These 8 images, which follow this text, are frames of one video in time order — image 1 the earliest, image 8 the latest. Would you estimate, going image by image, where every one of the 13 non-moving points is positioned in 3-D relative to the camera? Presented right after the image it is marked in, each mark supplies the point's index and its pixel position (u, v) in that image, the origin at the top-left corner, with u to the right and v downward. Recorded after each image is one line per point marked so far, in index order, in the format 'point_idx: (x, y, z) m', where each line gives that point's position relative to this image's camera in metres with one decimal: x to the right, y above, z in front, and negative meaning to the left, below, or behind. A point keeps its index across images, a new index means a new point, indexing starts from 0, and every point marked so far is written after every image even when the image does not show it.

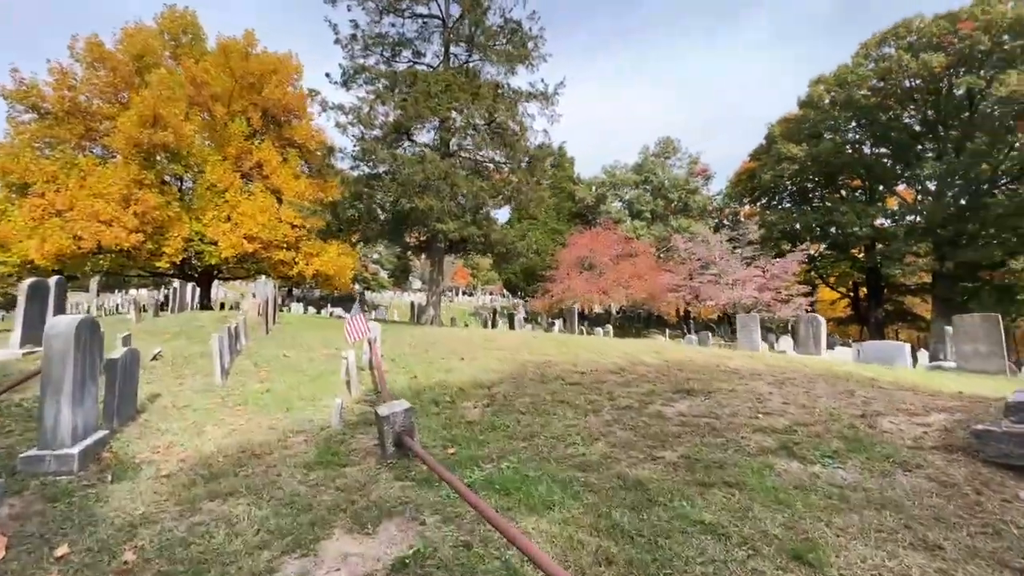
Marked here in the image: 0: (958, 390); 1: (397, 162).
0: (+5.9, -1.3, +5.6) m
1: (-3.7, +4.3, +14.4) m
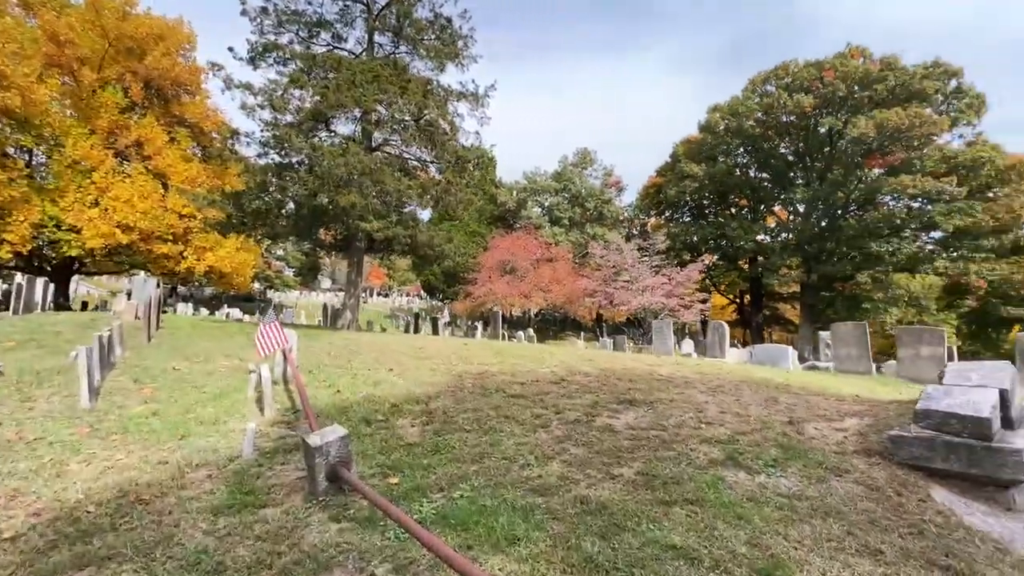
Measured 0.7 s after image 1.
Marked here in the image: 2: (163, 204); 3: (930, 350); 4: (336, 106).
0: (+5.0, -1.6, +6.4) m
1: (-5.9, +4.2, +13.2) m
2: (-15.6, +3.6, +19.7) m
3: (+9.7, -1.4, +10.0) m
4: (-5.5, +5.6, +13.4) m
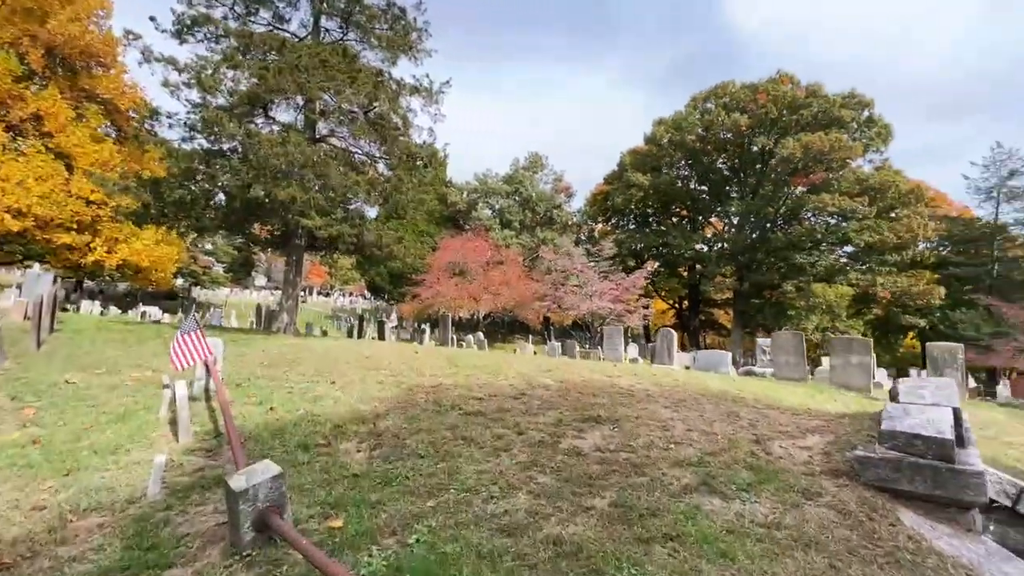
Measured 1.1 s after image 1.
0: (+4.4, -1.8, +6.5) m
1: (-7.2, +4.2, +12.0) m
2: (-17.6, +3.8, +17.3) m
3: (+8.6, -1.8, +10.7) m
4: (-6.8, +5.6, +12.3) m
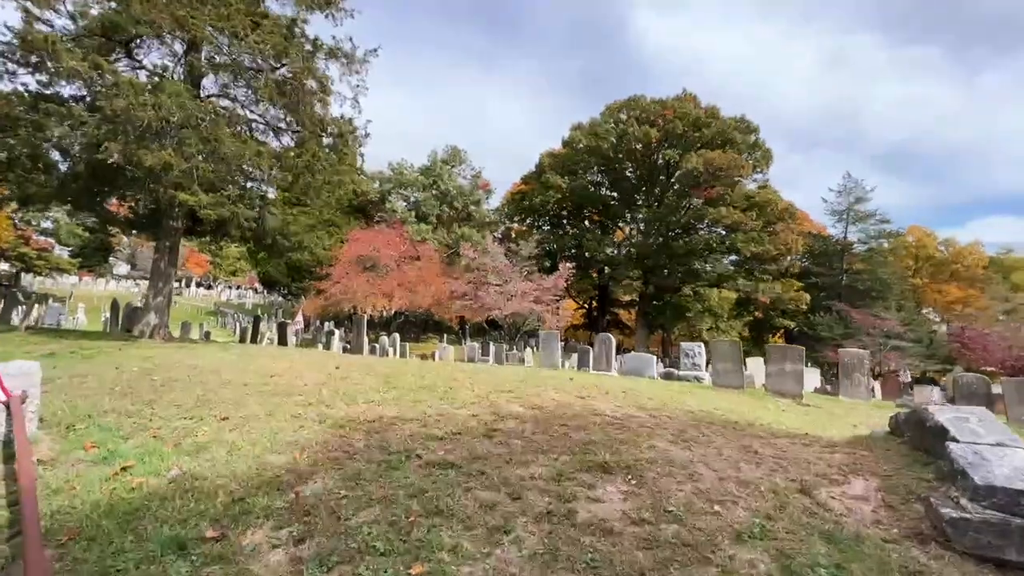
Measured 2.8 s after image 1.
0: (+3.9, -2.0, +6.1) m
1: (-8.4, +4.3, +9.0) m
2: (-19.7, +4.2, +12.1) m
3: (+7.2, -2.0, +11.1) m
4: (-8.0, +5.7, +9.4) m
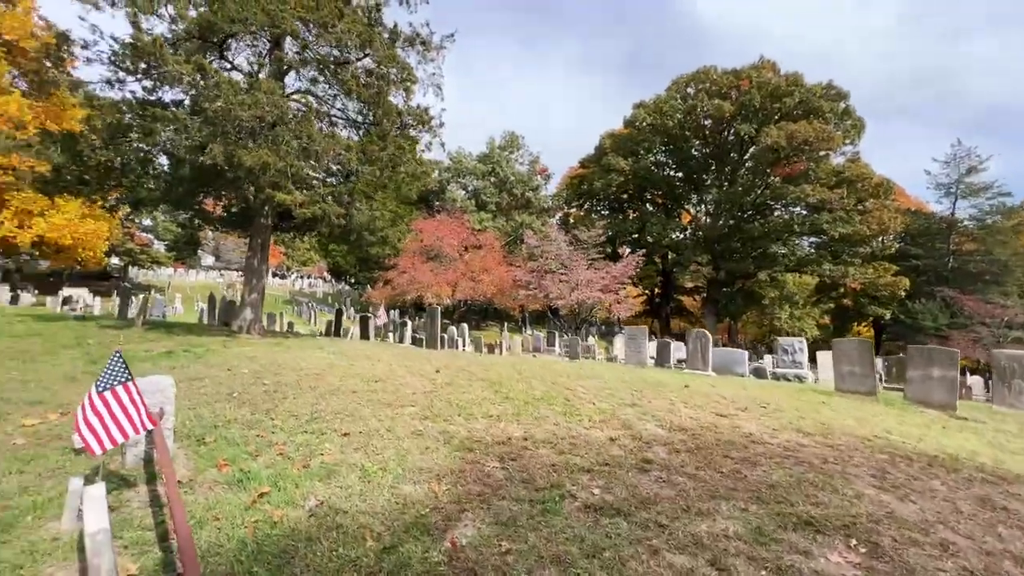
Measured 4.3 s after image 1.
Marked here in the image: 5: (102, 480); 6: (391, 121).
0: (+5.5, -2.0, +4.9) m
1: (-6.4, +4.3, +9.1) m
2: (-17.3, +4.2, +13.5) m
3: (+9.4, -1.8, +9.4) m
4: (-6.0, +5.7, +9.4) m
5: (-3.6, -1.7, +3.8) m
6: (-3.2, +4.4, +11.3) m
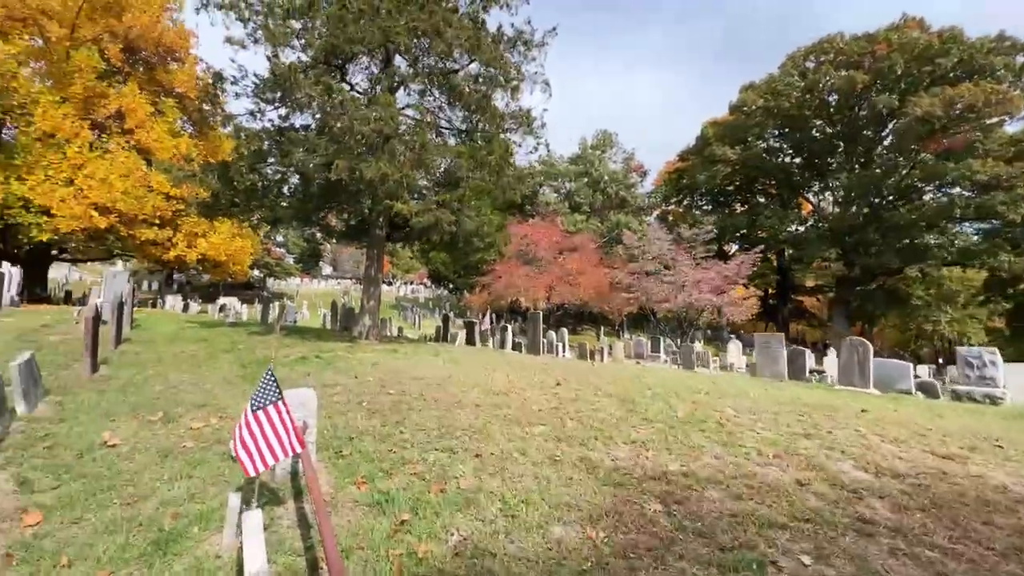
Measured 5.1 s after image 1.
0: (+6.9, -1.9, +3.0) m
1: (-4.0, +4.1, +9.6) m
2: (-13.7, +3.8, +16.2) m
3: (+11.6, -1.8, +6.7) m
4: (-3.6, +5.5, +9.8) m
5: (-2.3, -1.8, +3.9) m
6: (-0.4, +4.2, +11.1) m
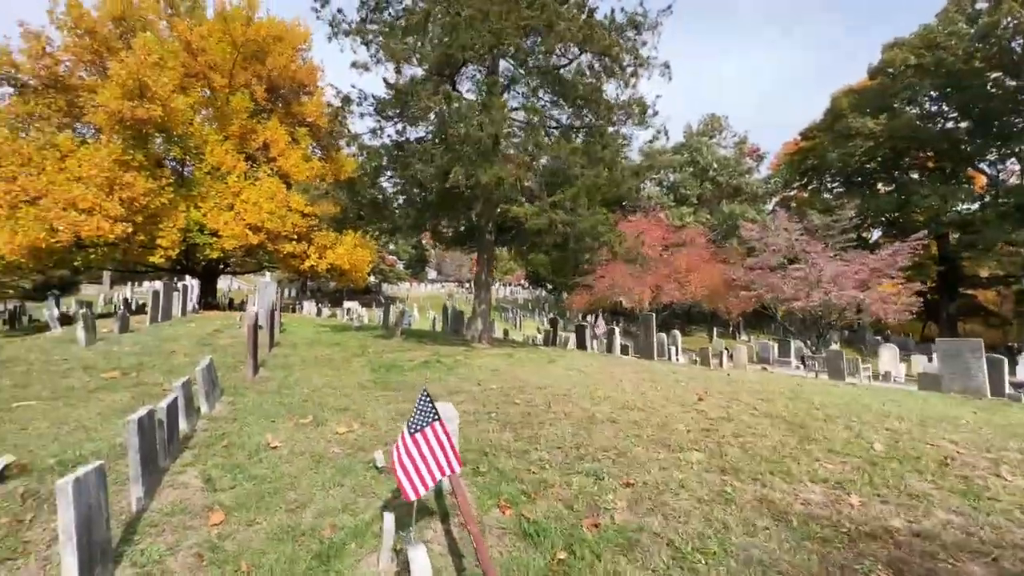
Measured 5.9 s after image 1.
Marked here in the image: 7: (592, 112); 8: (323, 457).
0: (+7.9, -1.8, +0.9) m
1: (-1.5, +4.0, +9.8) m
2: (-9.5, +3.5, +18.3) m
3: (+13.2, -1.6, +3.4) m
4: (-1.0, +5.4, +9.9) m
5: (-0.9, -2.0, +3.8) m
6: (+2.4, +4.1, +10.5) m
7: (+2.0, +4.4, +10.6) m
8: (-2.2, -2.0, +5.0) m
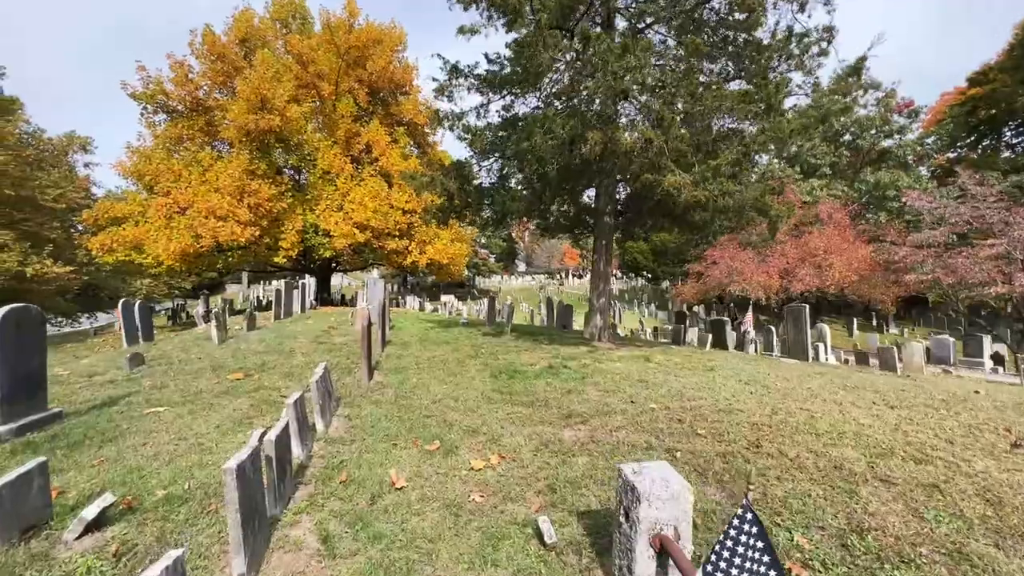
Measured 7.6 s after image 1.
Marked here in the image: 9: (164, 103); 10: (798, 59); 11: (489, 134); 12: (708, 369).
0: (+8.6, -1.7, -2.3) m
1: (+1.1, +4.1, +8.1) m
2: (-5.0, +3.6, +18.1) m
3: (+14.4, -1.2, -0.9) m
4: (+1.5, +5.6, +8.1) m
5: (+0.6, -1.9, +2.3) m
6: (+5.0, +4.4, +8.0) m
7: (+4.7, +4.6, +8.3) m
8: (-0.4, -1.9, +3.8) m
9: (-16.1, +8.6, +19.9) m
10: (+5.8, +4.6, +8.3) m
11: (-0.4, +3.7, +10.1) m
12: (+3.5, -1.5, +7.8) m
